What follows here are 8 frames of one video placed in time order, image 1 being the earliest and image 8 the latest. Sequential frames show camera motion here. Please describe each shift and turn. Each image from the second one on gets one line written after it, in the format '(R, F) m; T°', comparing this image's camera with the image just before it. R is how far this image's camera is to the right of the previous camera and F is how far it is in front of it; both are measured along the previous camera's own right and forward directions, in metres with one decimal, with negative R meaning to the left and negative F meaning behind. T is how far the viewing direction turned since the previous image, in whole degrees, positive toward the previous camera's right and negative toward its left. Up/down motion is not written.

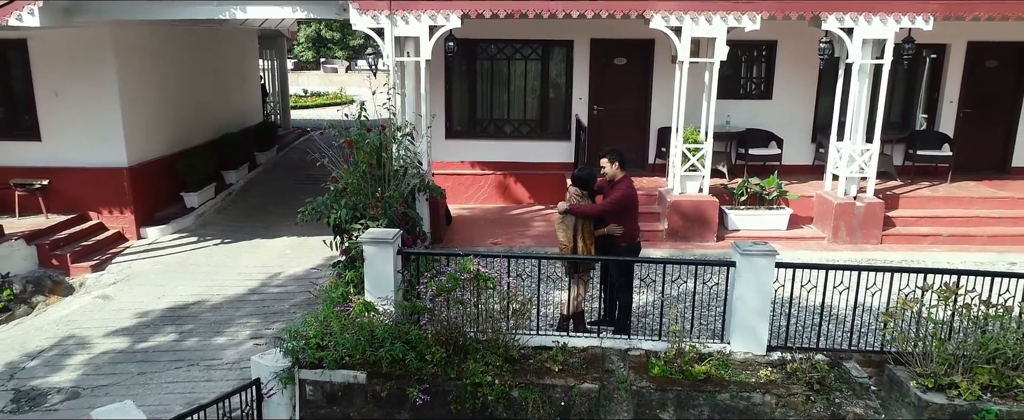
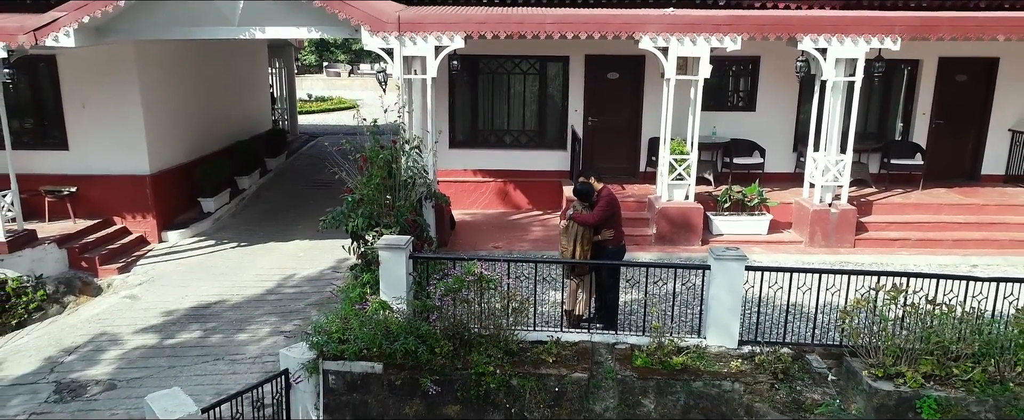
(0.0, -0.5) m; 0°
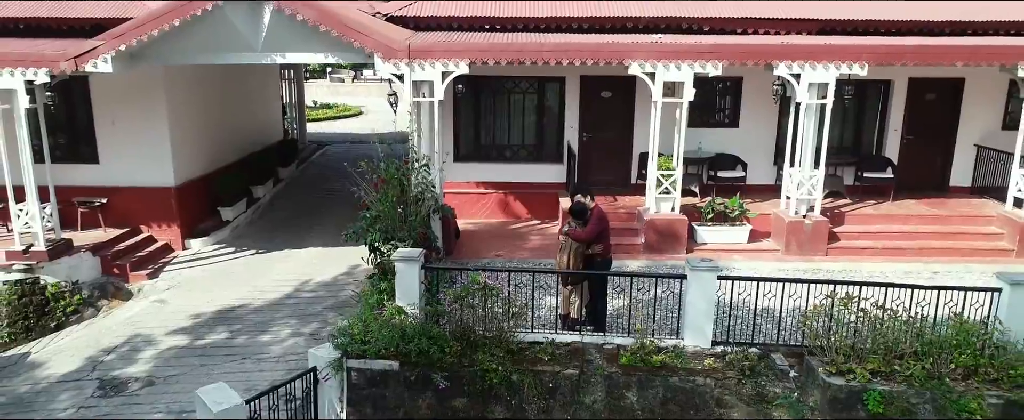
(0.0, -0.6) m; 0°
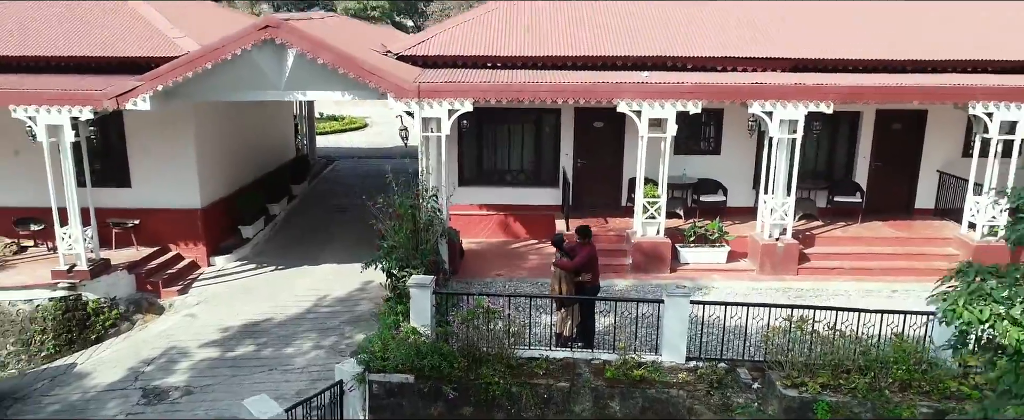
(0.0, -0.8) m; 0°
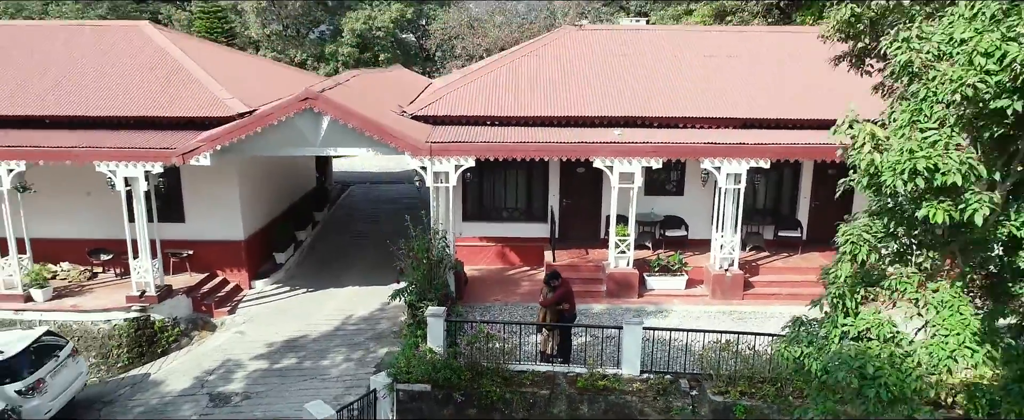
(+0.1, -1.8) m; 0°
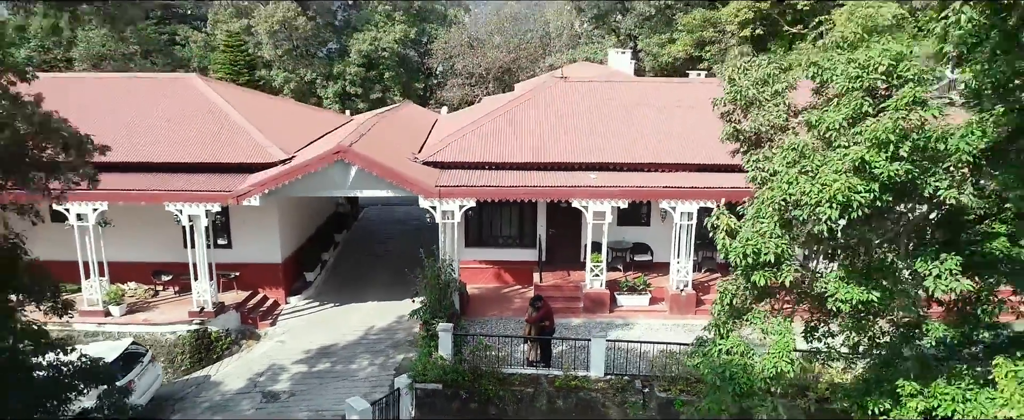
(+0.1, -2.3) m; 0°
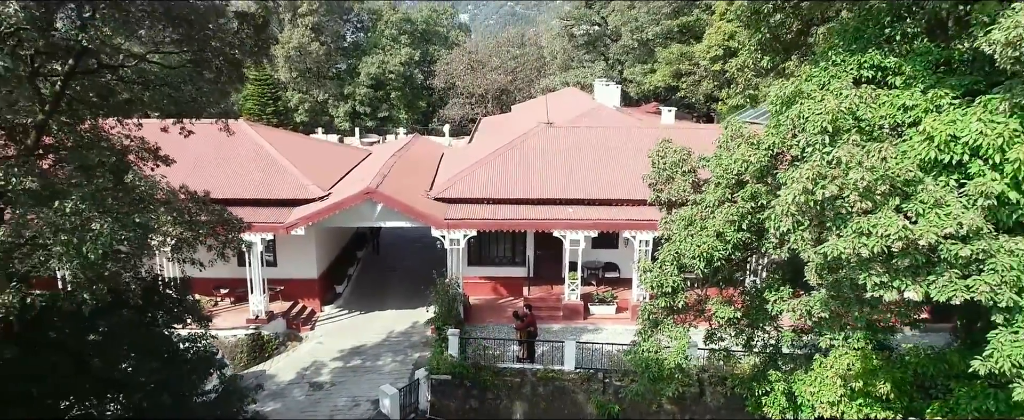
(+0.2, -3.2) m; 0°
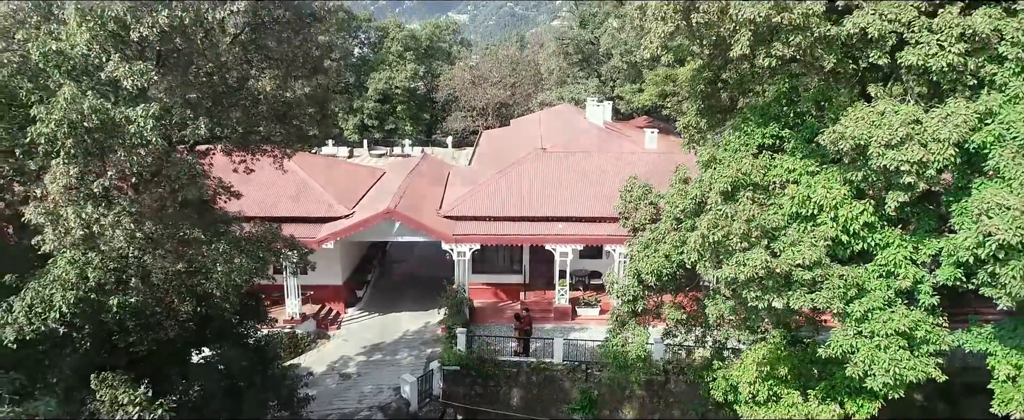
(0.0, -2.8) m; 0°
